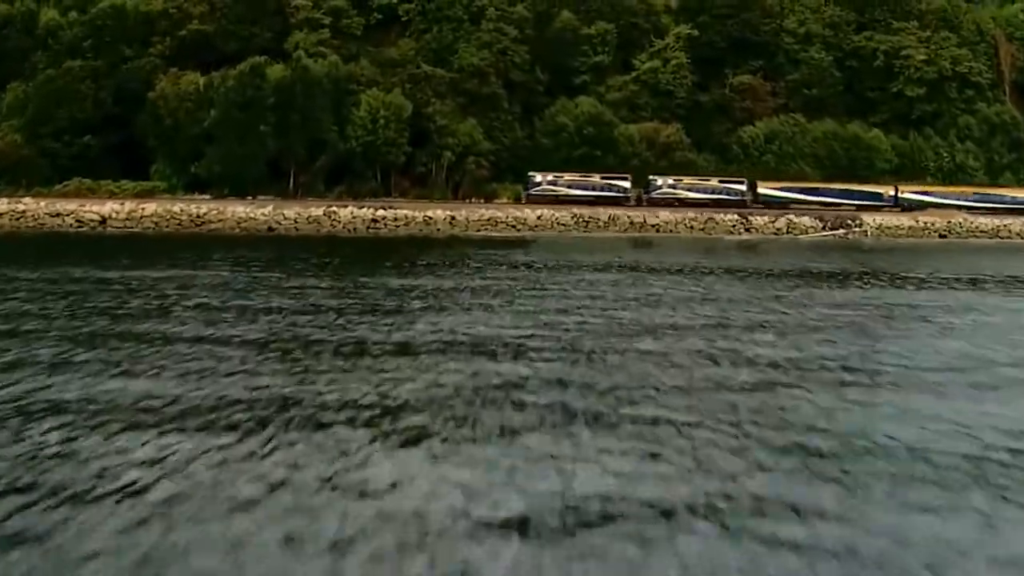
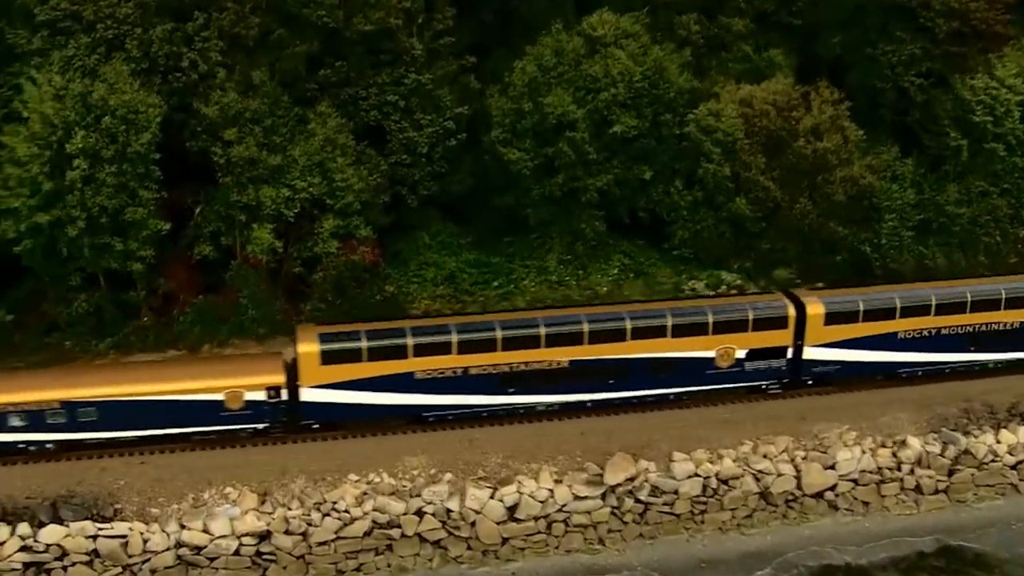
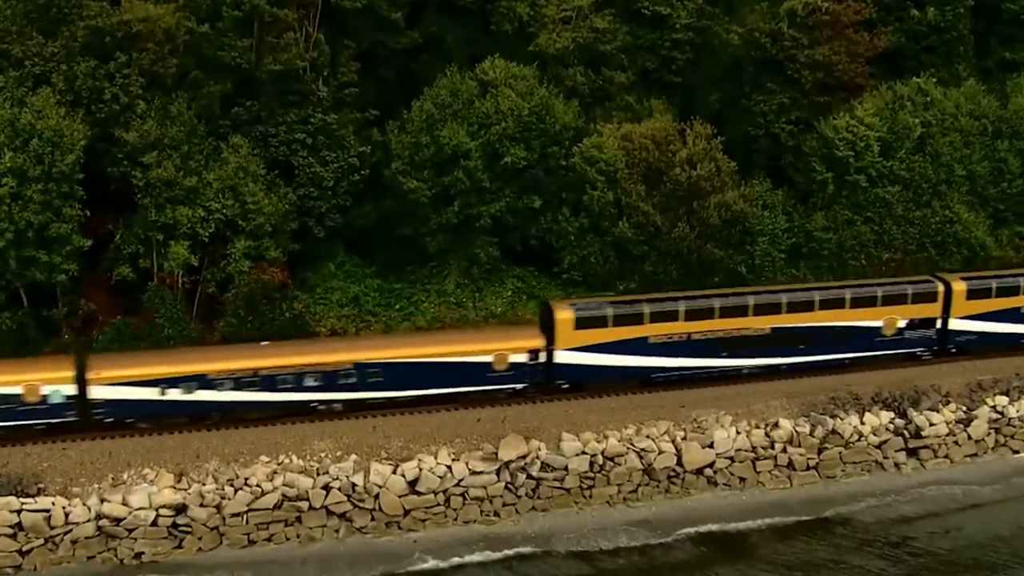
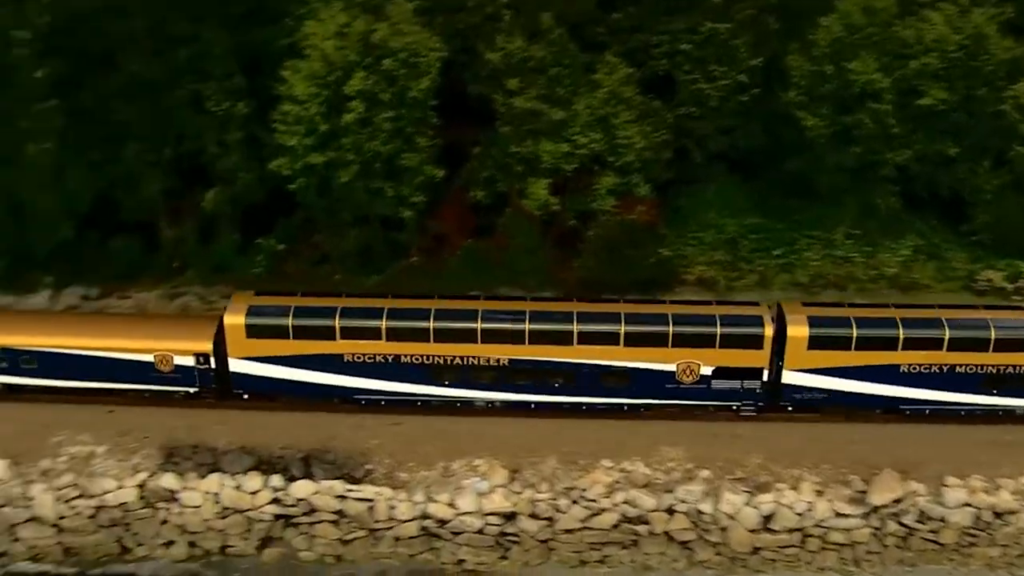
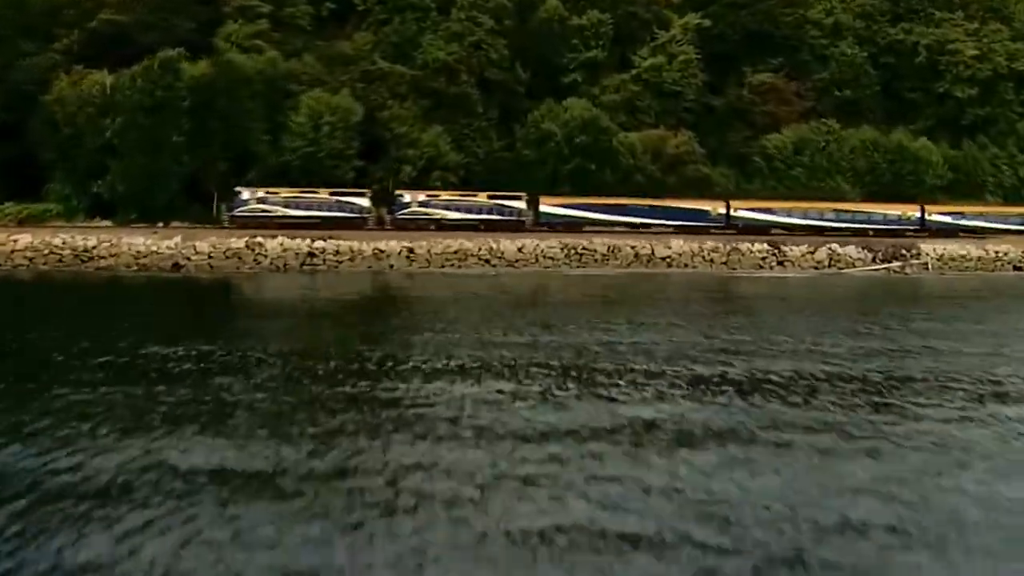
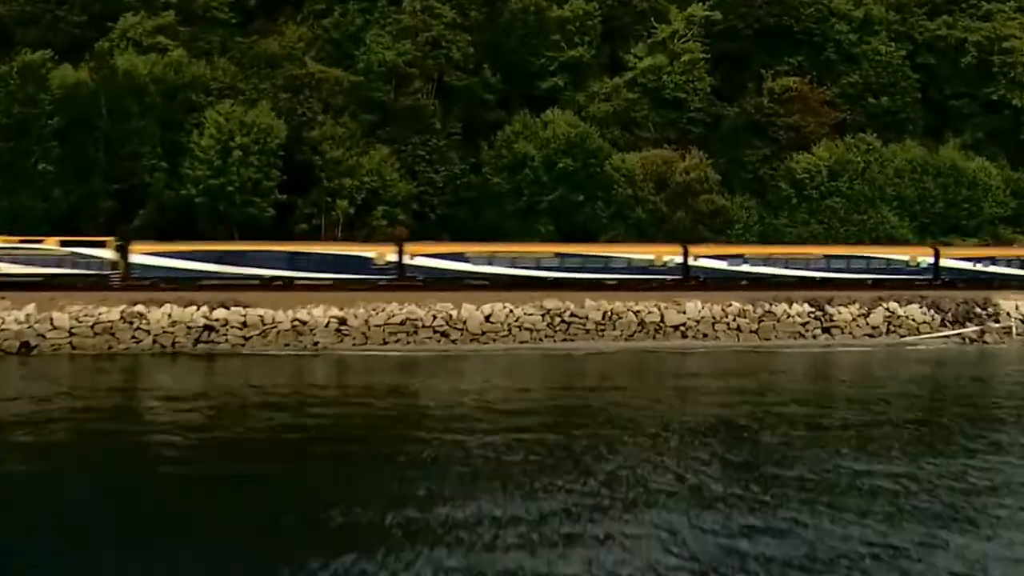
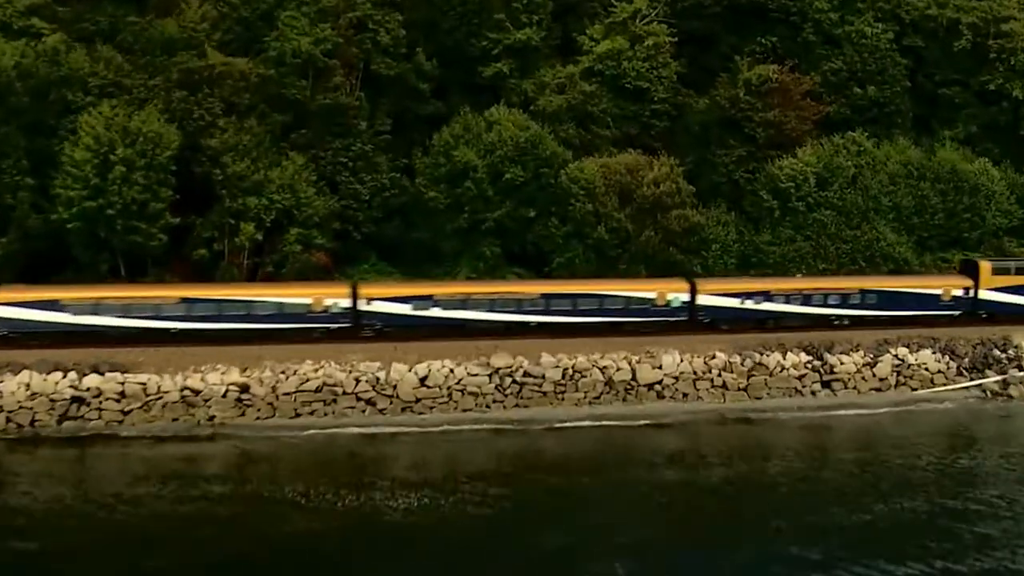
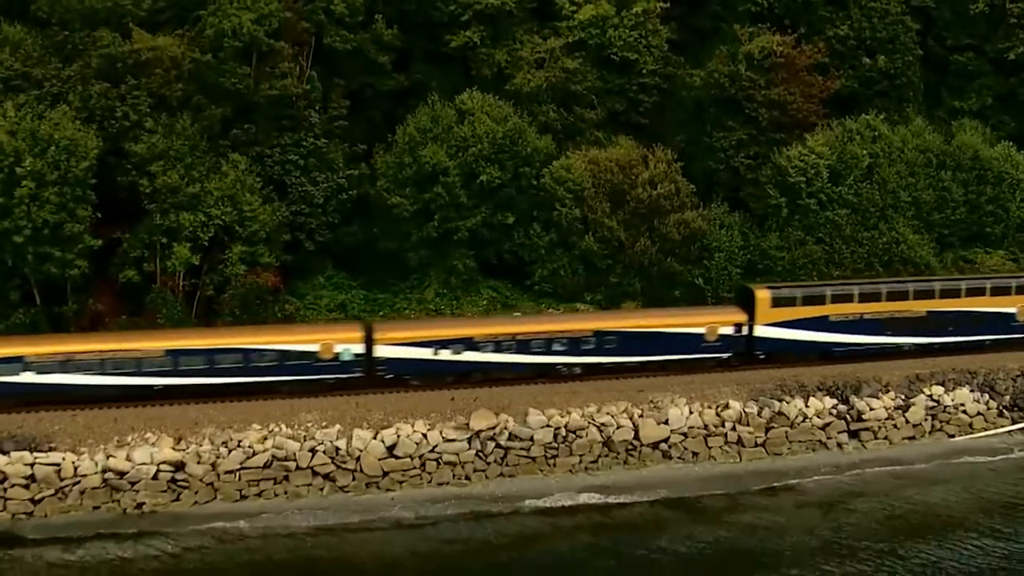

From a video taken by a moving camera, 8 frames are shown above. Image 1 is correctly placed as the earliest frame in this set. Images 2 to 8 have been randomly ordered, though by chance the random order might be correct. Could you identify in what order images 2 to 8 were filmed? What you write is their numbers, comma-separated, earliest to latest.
5, 6, 7, 8, 3, 2, 4
